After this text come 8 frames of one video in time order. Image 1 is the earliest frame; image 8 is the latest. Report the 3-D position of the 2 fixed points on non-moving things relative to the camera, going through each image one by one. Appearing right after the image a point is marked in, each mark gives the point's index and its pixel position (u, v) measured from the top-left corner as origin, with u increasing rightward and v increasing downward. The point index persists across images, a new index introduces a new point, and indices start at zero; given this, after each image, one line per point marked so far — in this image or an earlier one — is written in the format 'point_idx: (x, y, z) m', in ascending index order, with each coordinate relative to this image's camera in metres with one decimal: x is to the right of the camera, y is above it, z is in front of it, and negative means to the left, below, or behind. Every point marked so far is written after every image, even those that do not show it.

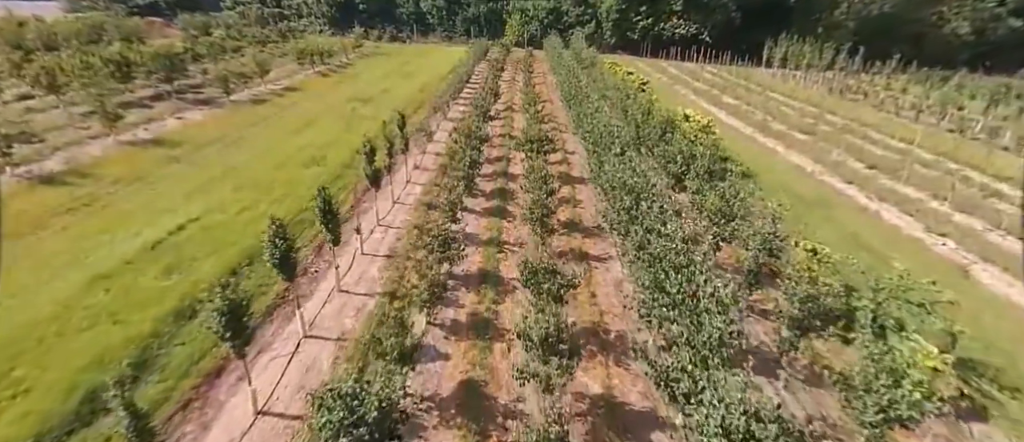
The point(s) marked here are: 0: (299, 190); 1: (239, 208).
0: (-8.7, +1.2, +18.2) m
1: (-10.1, +0.5, +16.5) m
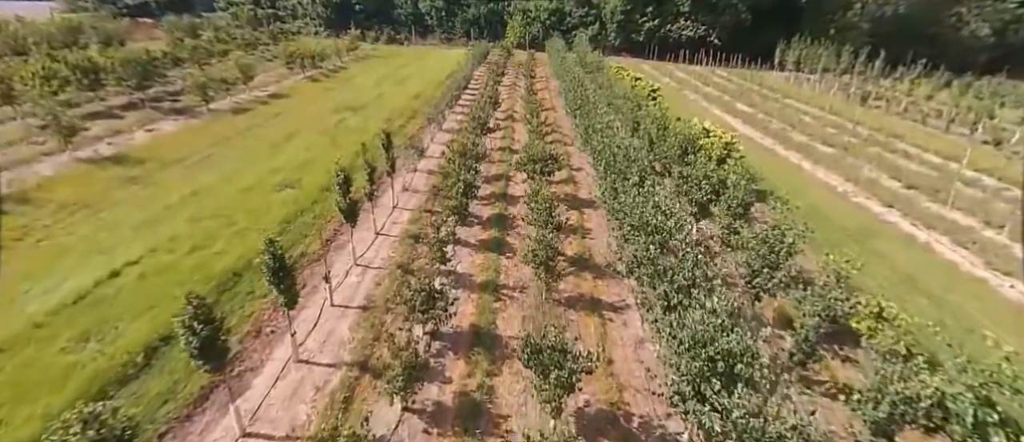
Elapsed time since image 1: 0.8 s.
0: (-8.8, -0.1, +15.8) m
1: (-10.2, -0.8, +14.1) m
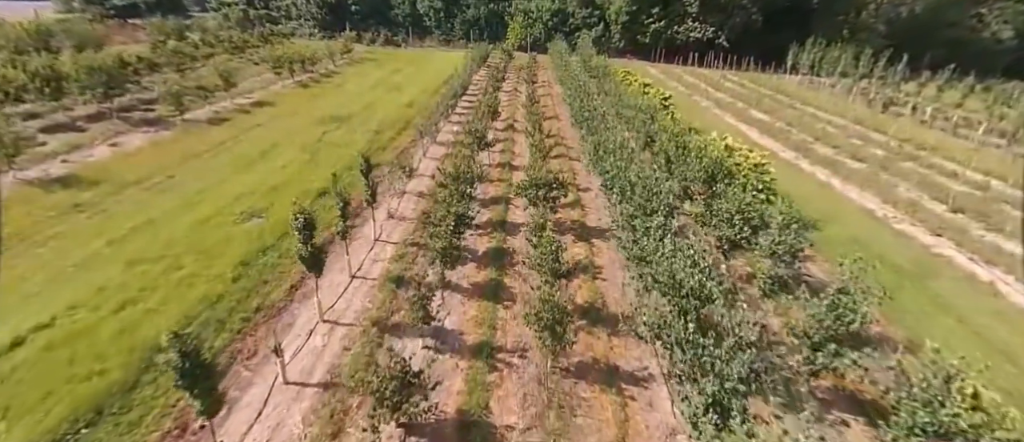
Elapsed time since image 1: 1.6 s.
0: (-8.8, -1.3, +13.3) m
1: (-10.2, -2.1, +11.7) m
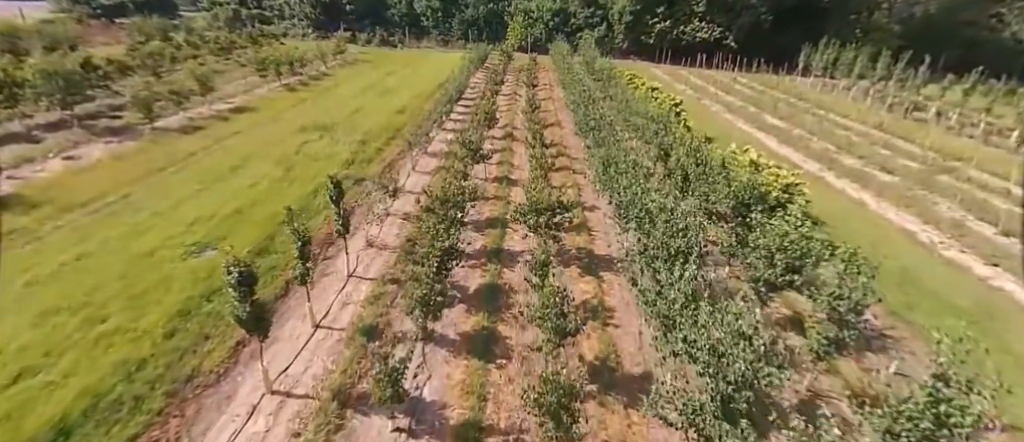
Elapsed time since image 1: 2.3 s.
0: (-8.9, -2.4, +11.0) m
1: (-10.4, -3.1, +9.3) m
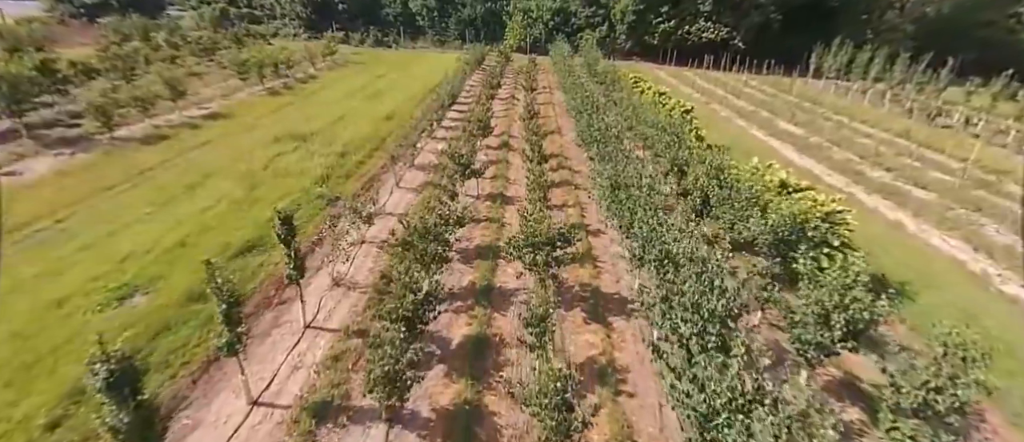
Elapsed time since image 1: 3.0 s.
0: (-9.2, -3.4, +8.6) m
1: (-10.6, -4.1, +6.9) m
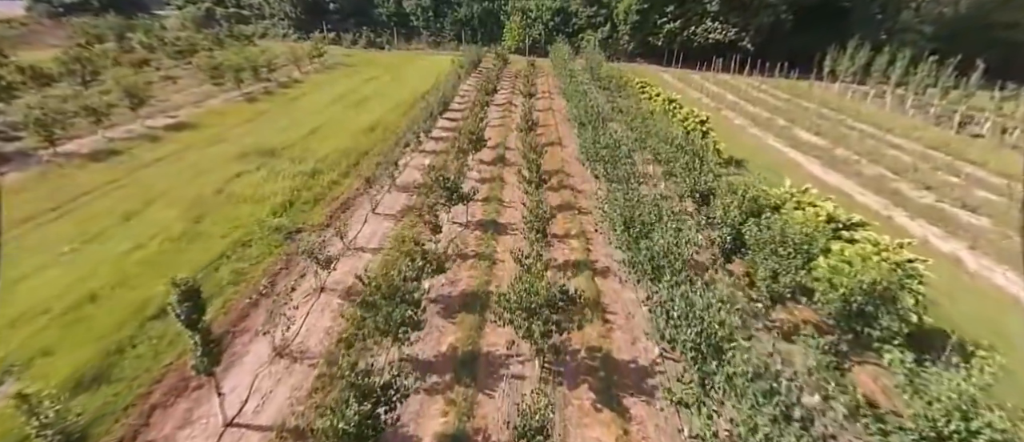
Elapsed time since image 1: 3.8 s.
0: (-9.4, -4.7, +5.8) m
1: (-10.8, -5.4, +4.1) m
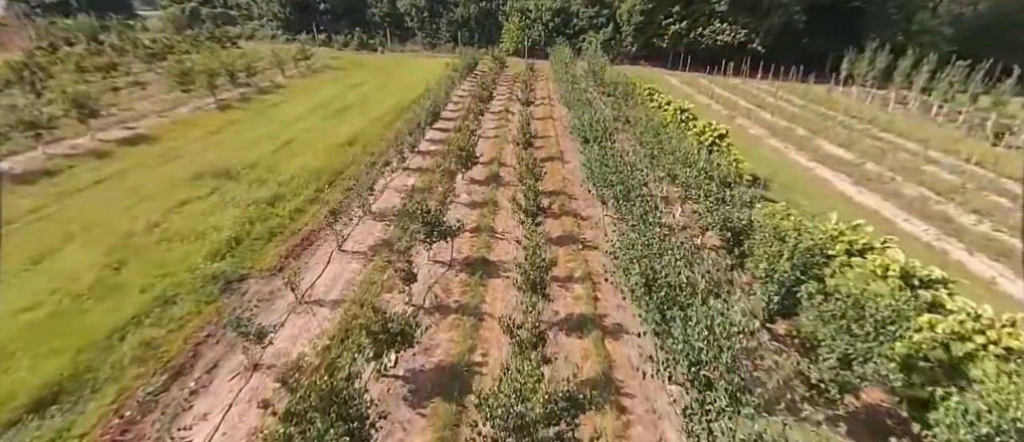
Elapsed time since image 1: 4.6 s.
0: (-9.7, -6.0, +2.9) m
1: (-11.1, -6.7, +1.3) m
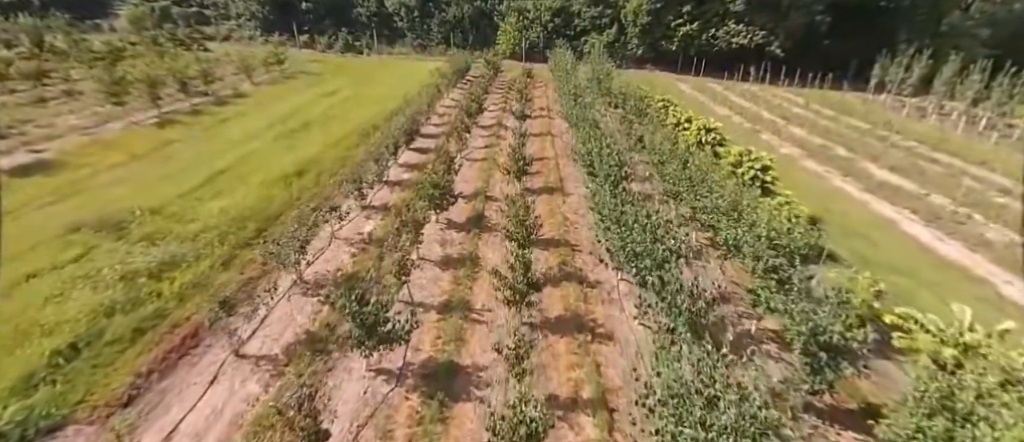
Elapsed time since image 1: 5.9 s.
0: (-10.3, -8.1, -1.8) m
1: (-11.7, -8.8, -3.4) m
